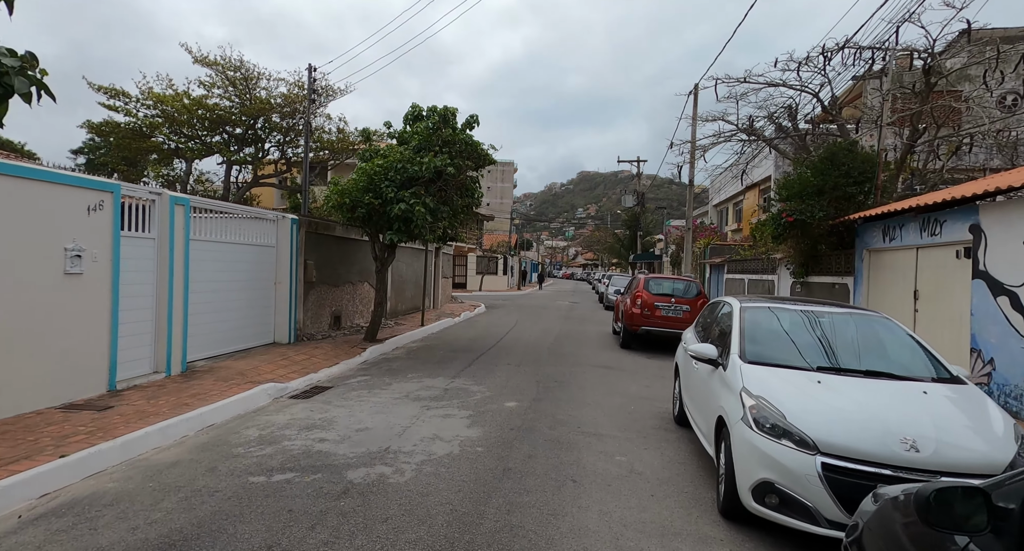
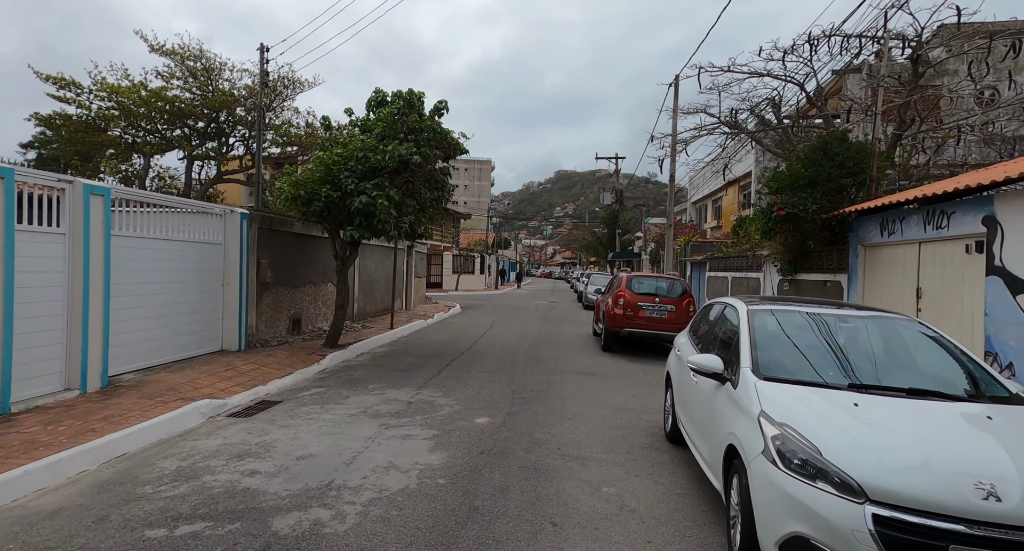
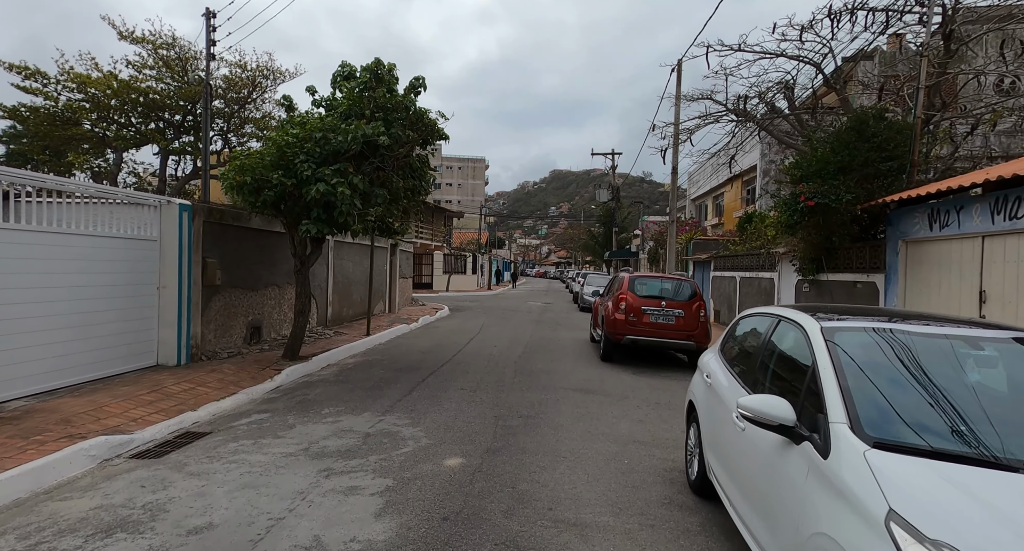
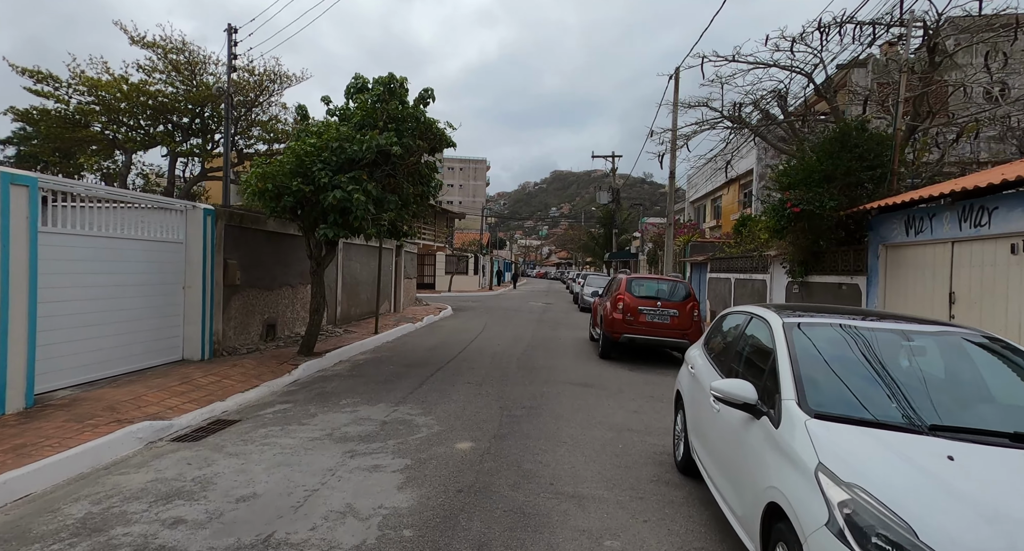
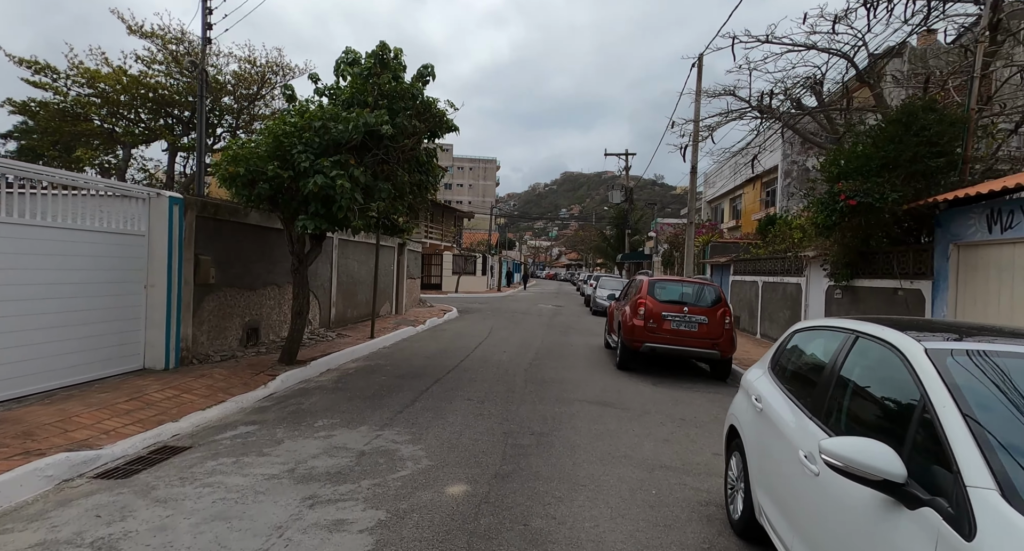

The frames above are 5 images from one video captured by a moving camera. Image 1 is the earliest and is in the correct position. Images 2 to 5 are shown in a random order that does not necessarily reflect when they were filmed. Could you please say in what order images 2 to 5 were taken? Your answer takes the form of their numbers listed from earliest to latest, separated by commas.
2, 4, 3, 5
